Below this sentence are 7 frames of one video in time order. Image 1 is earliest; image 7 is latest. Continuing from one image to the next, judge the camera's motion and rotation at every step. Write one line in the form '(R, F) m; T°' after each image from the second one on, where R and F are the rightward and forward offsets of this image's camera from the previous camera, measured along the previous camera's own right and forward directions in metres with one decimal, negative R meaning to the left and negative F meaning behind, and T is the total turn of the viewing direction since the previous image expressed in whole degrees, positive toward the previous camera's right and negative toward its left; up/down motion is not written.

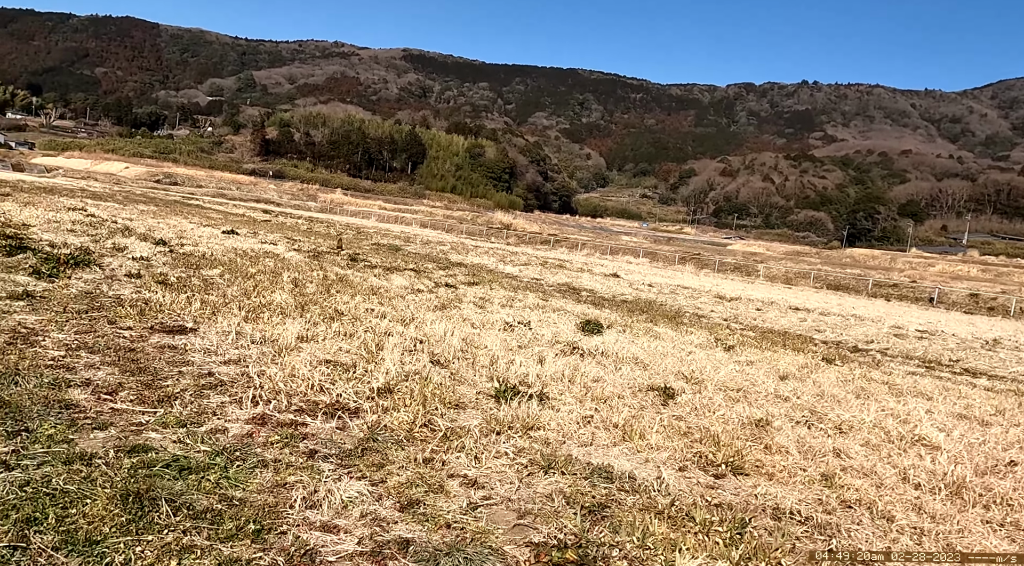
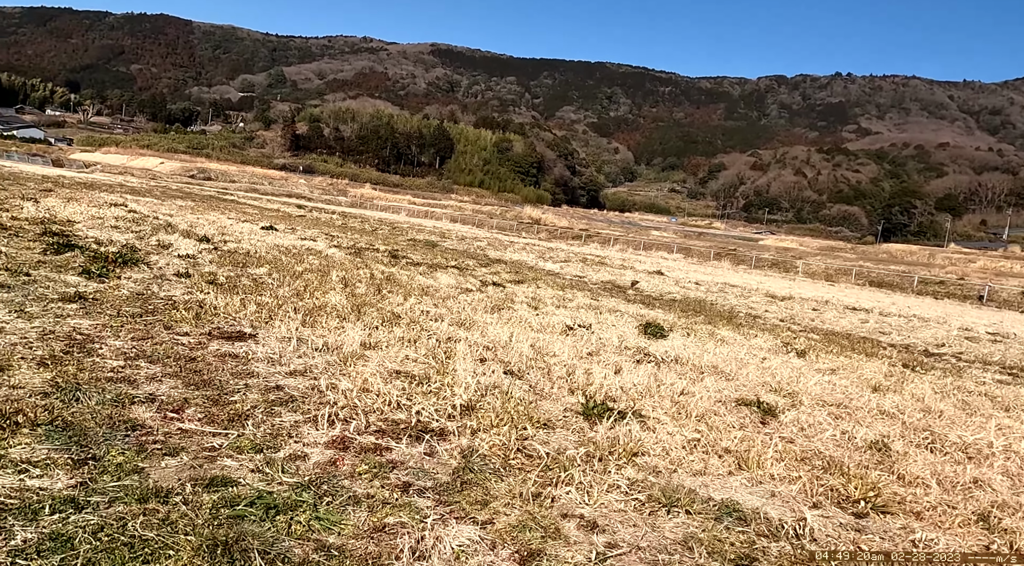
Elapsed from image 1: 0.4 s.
(-0.3, +0.4) m; -2°
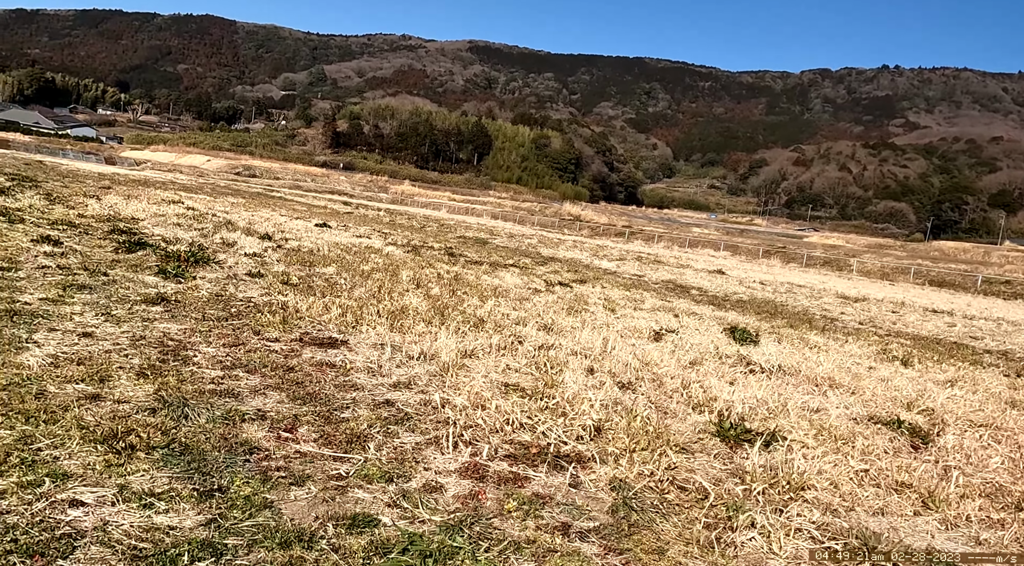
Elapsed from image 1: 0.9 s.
(-0.4, +0.4) m; -3°
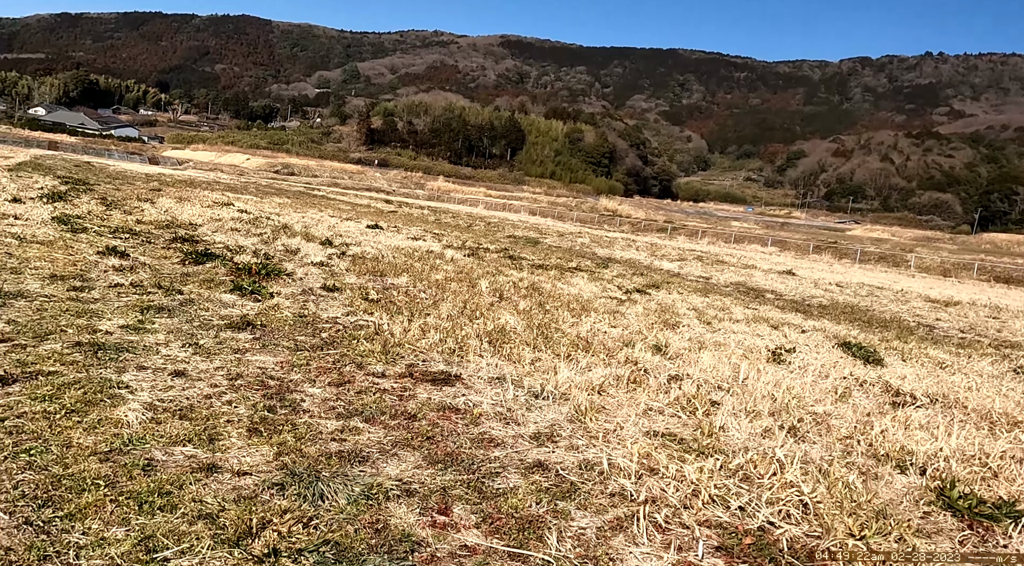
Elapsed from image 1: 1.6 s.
(-0.5, +0.6) m; -2°
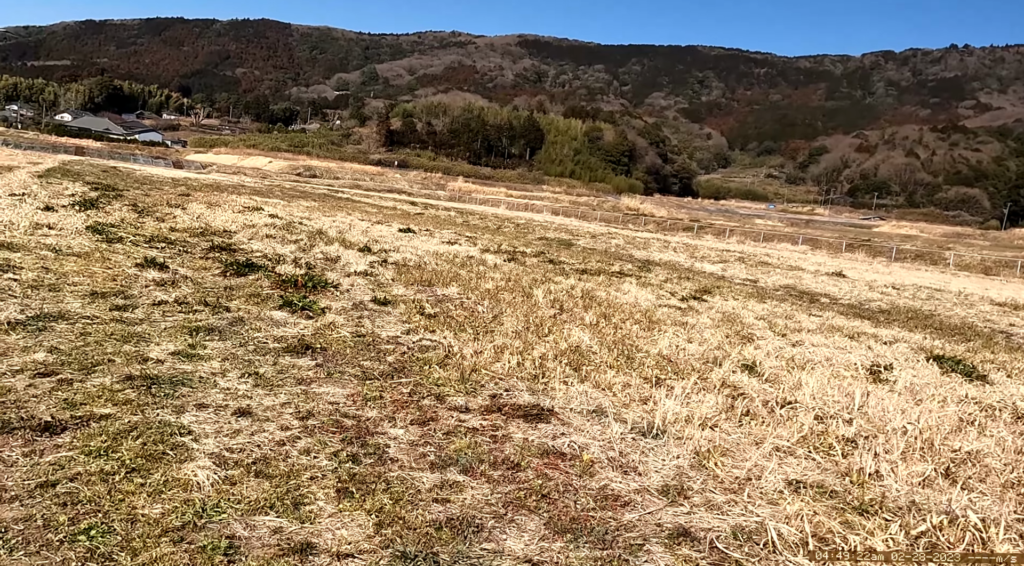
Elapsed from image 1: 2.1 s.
(-0.4, +0.6) m; -1°
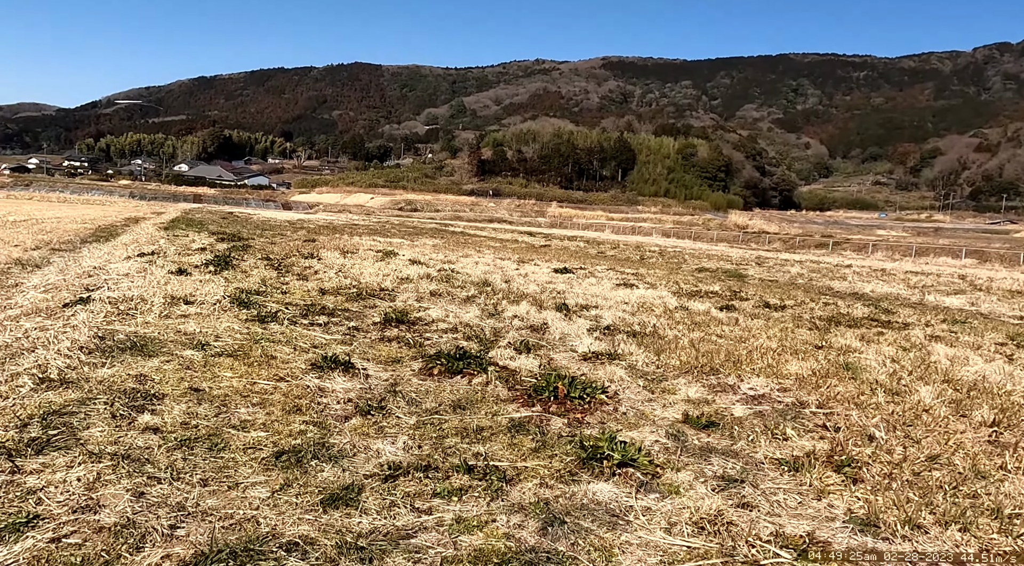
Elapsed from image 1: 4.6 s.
(-1.8, +3.2) m; -7°
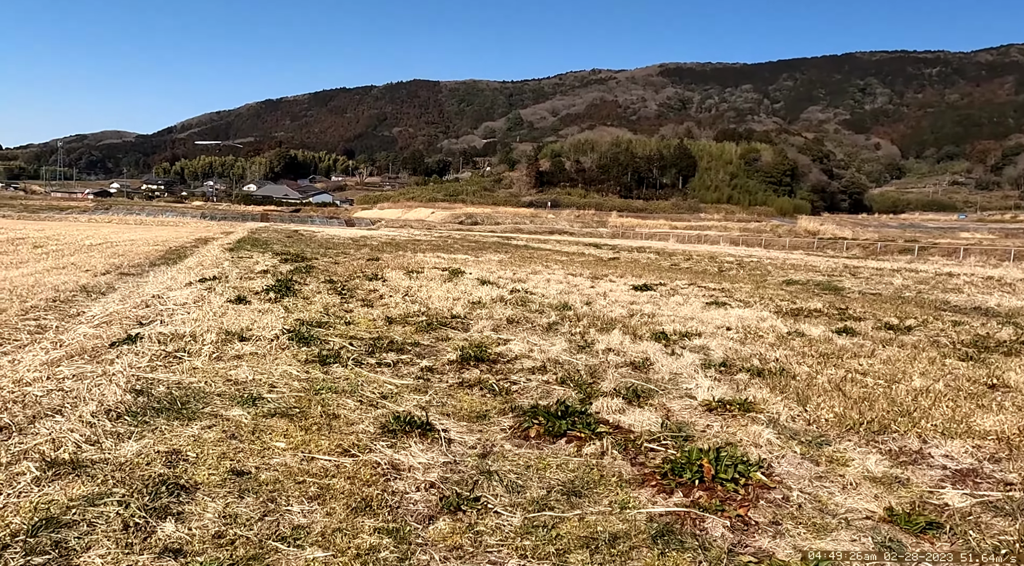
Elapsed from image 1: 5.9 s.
(-0.3, +1.5) m; -4°
